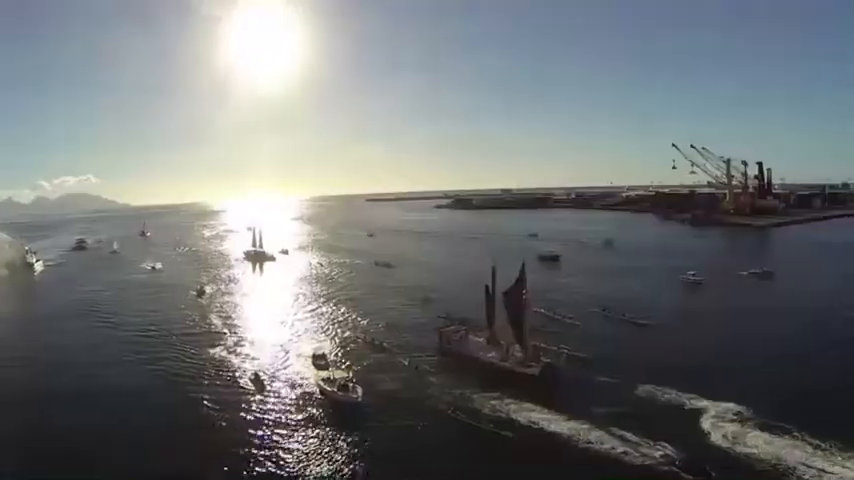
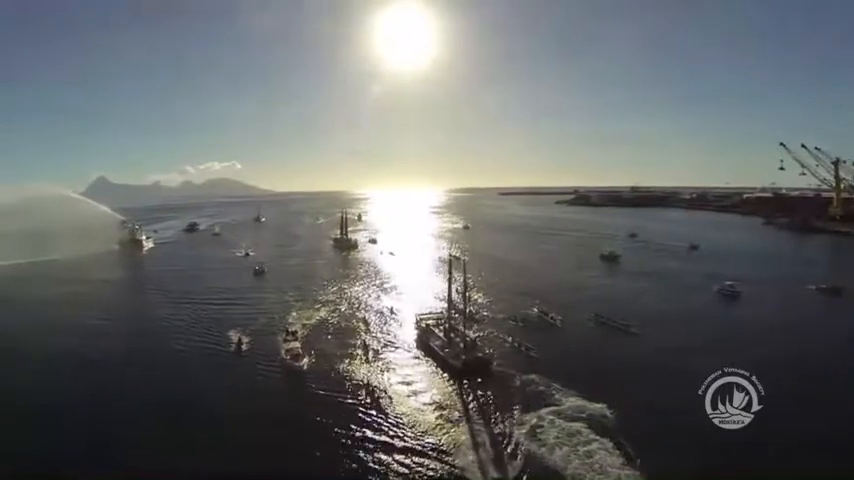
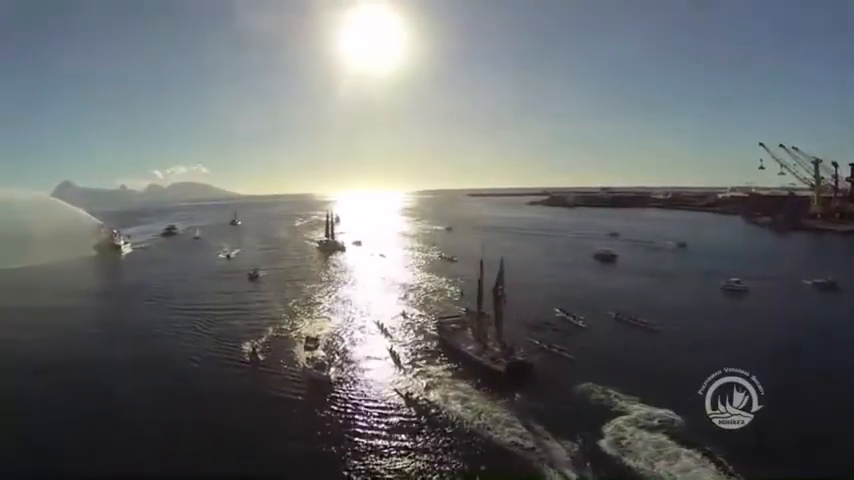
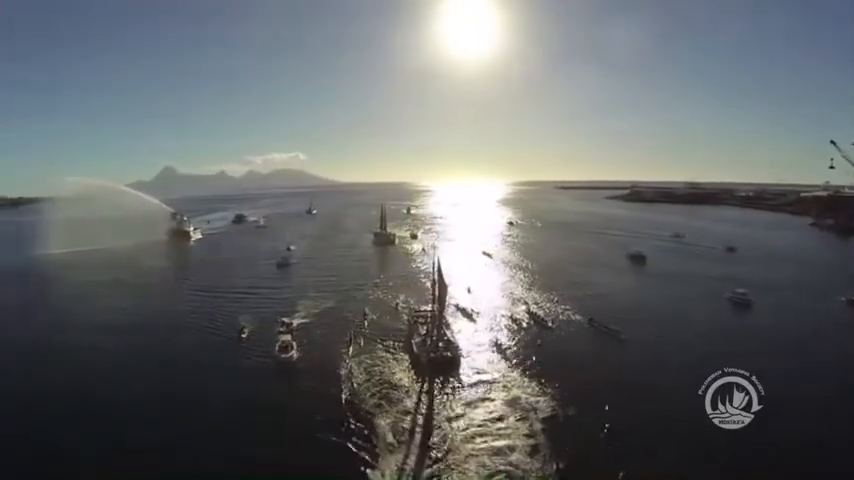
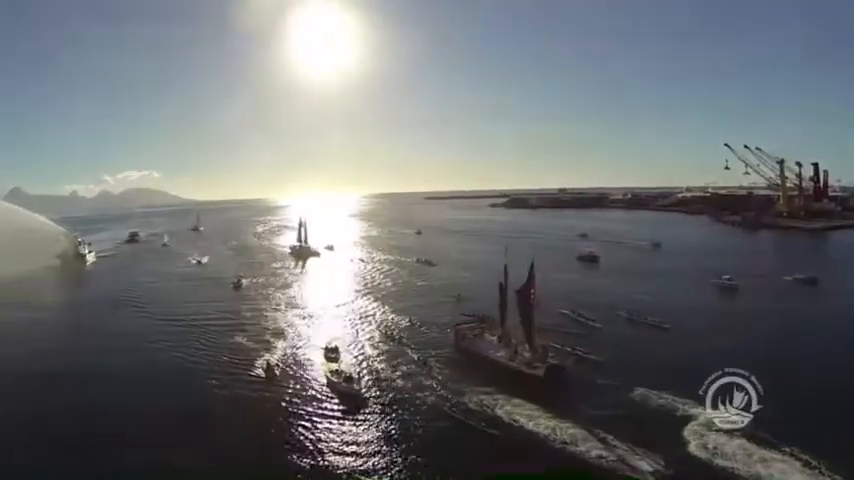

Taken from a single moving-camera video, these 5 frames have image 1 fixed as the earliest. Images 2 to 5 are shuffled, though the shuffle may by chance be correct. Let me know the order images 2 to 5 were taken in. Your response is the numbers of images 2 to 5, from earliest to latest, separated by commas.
5, 3, 2, 4
